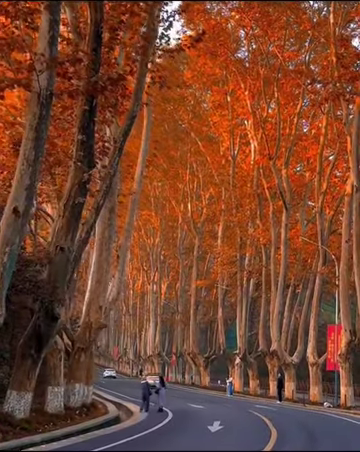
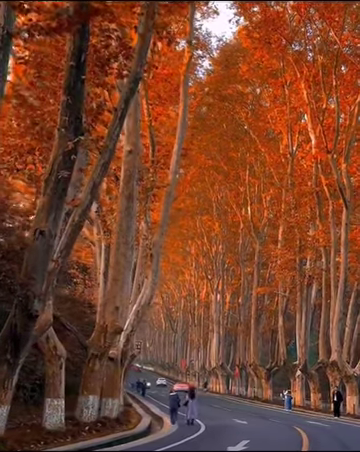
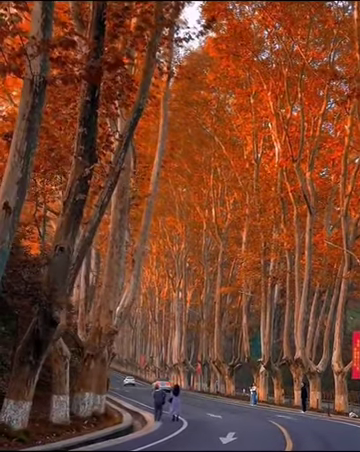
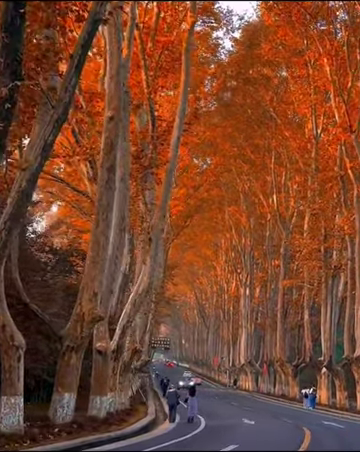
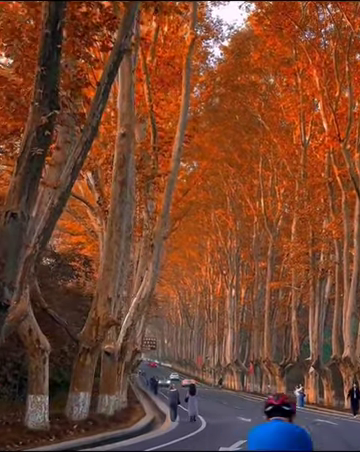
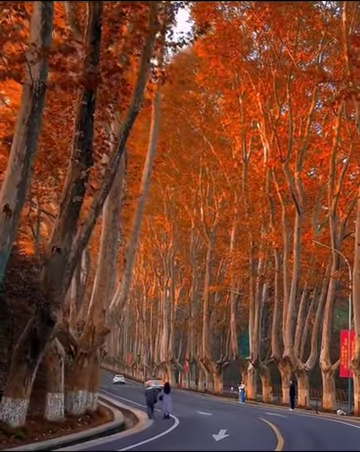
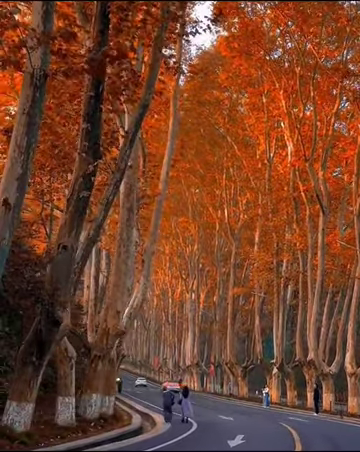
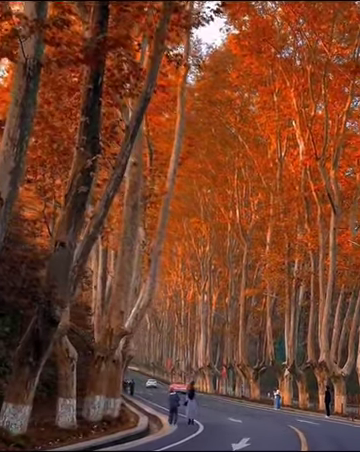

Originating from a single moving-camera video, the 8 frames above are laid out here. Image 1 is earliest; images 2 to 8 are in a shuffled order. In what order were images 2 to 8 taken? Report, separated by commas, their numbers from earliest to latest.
6, 3, 7, 8, 2, 5, 4
